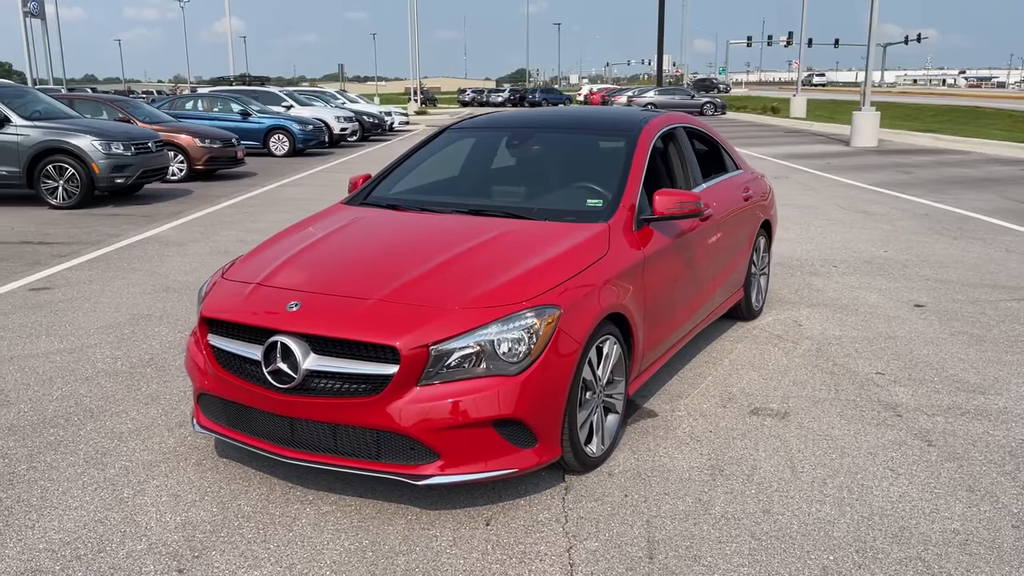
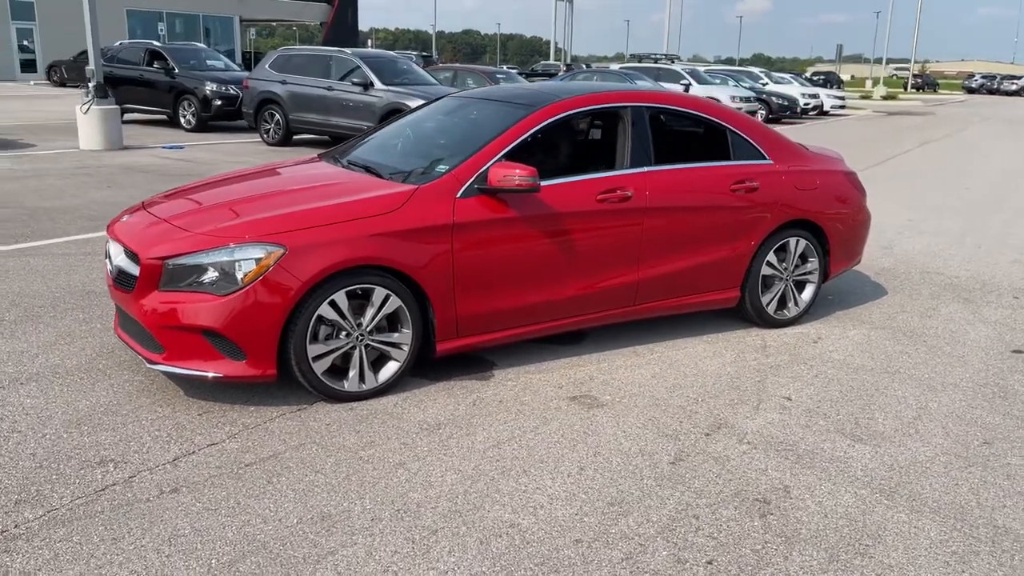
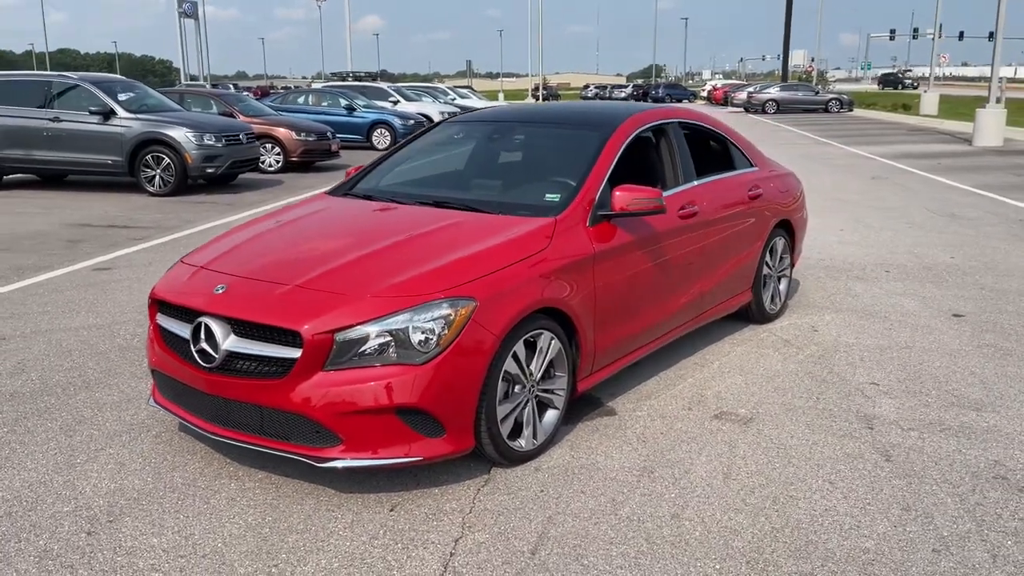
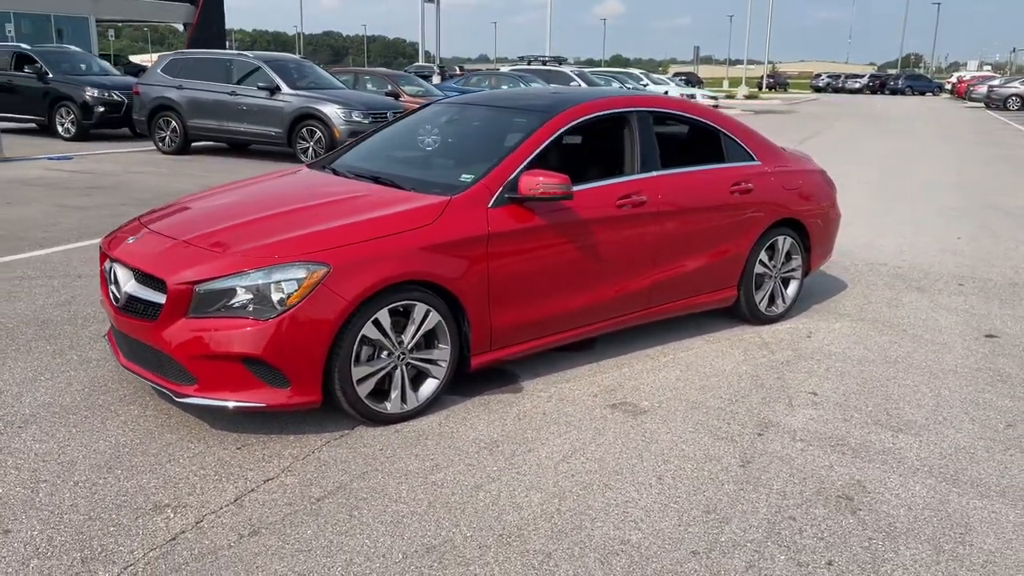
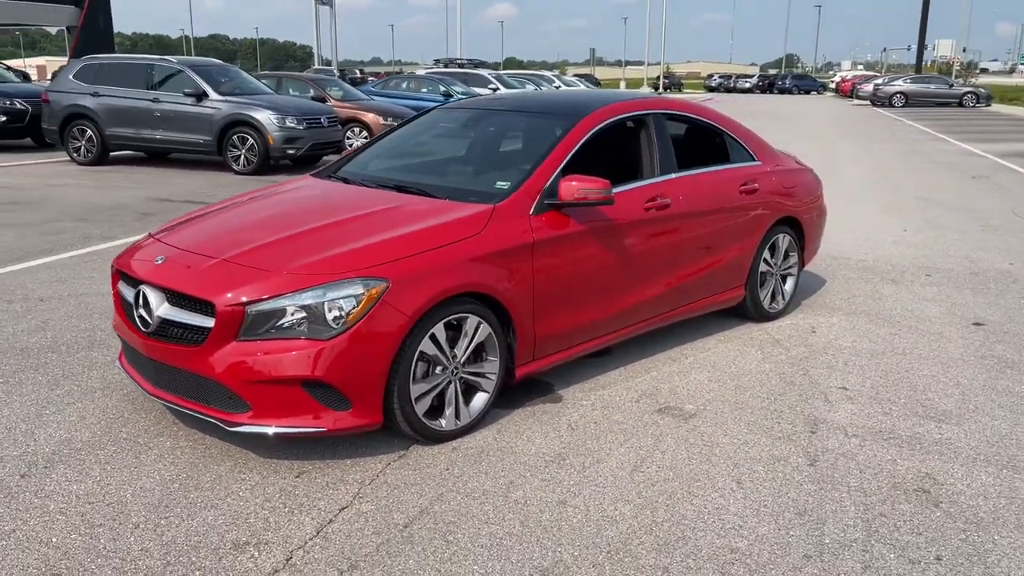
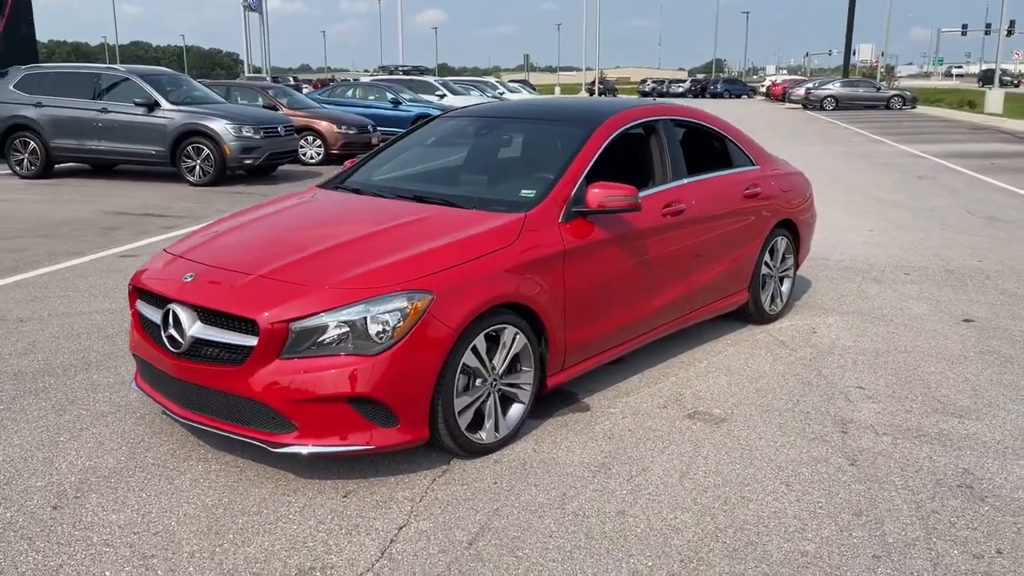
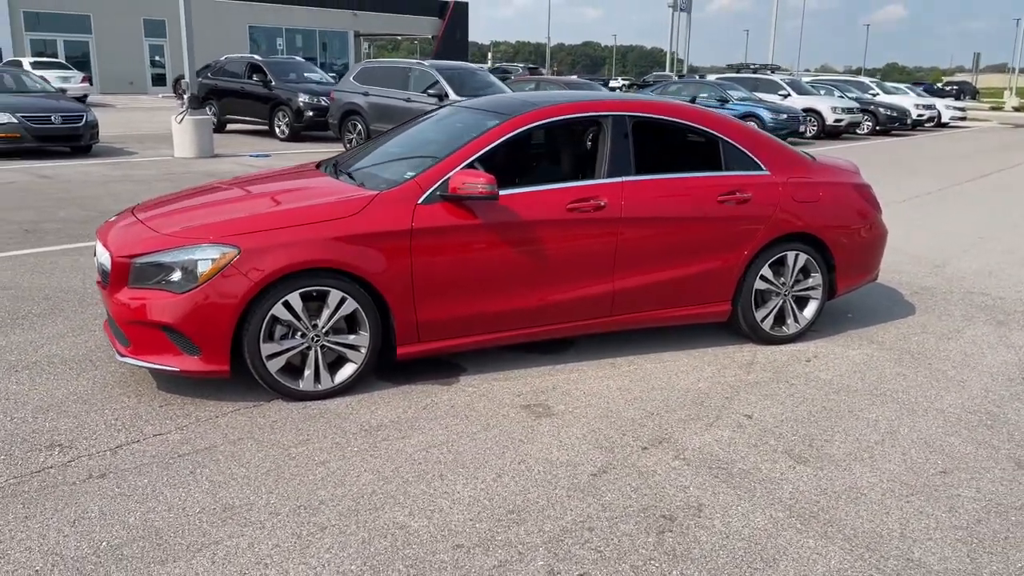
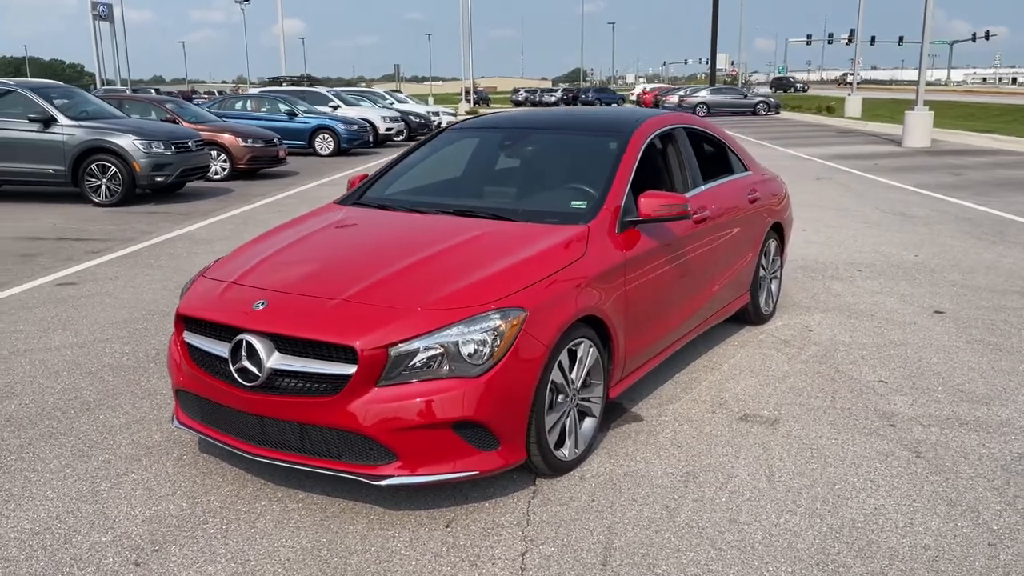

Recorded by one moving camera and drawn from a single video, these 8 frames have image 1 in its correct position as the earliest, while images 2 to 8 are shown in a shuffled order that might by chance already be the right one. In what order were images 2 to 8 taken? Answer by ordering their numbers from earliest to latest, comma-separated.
8, 3, 6, 5, 4, 2, 7
